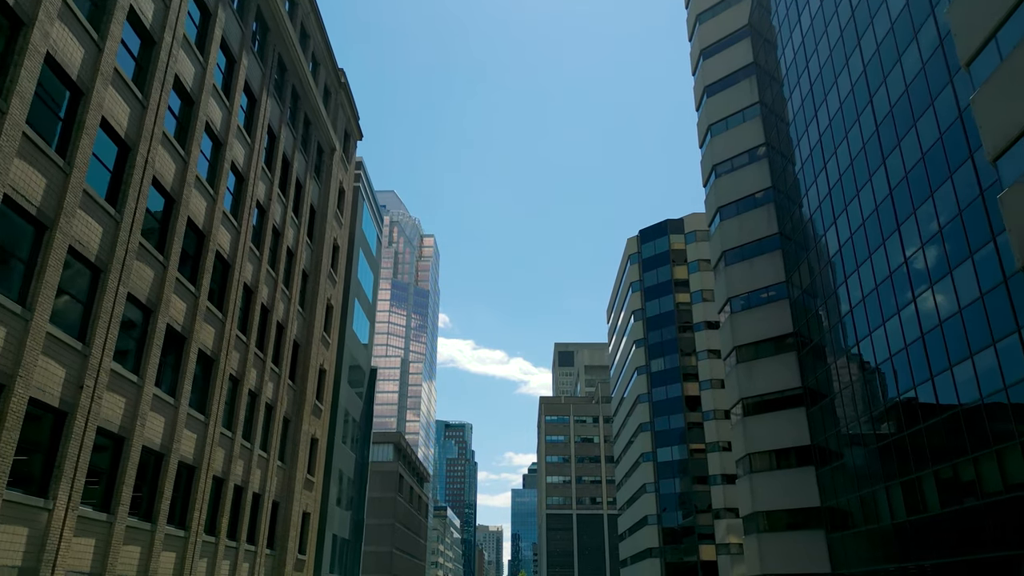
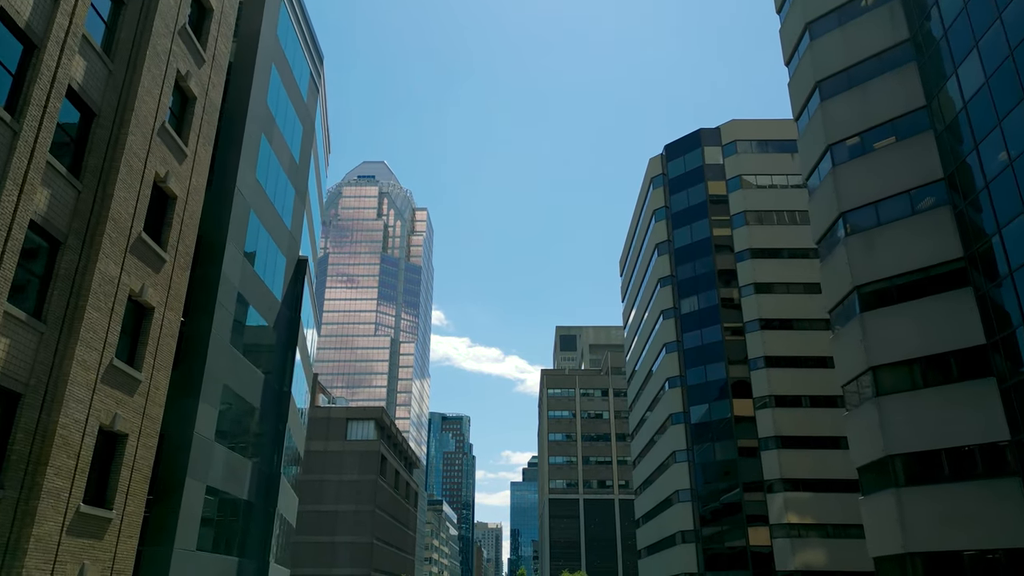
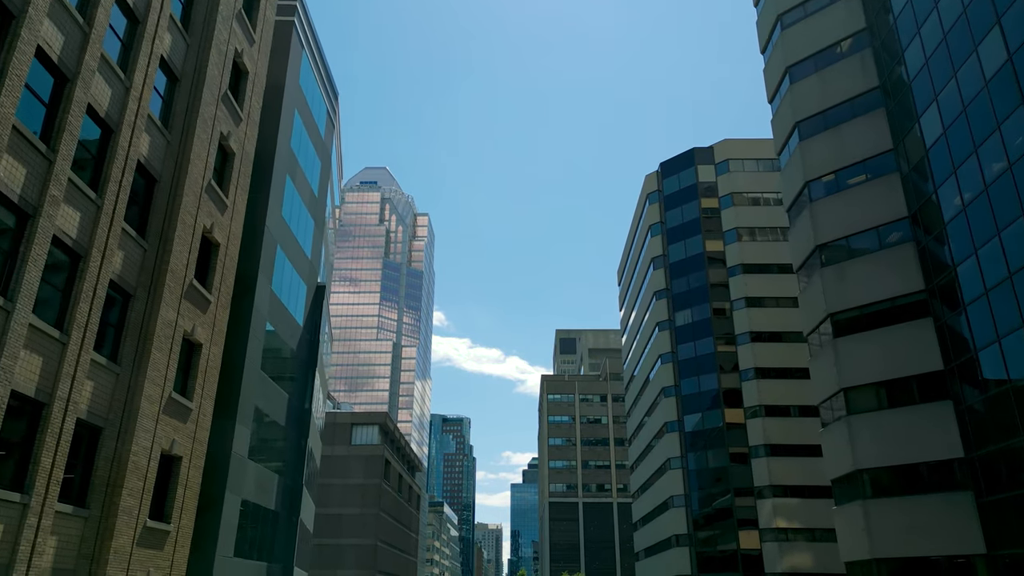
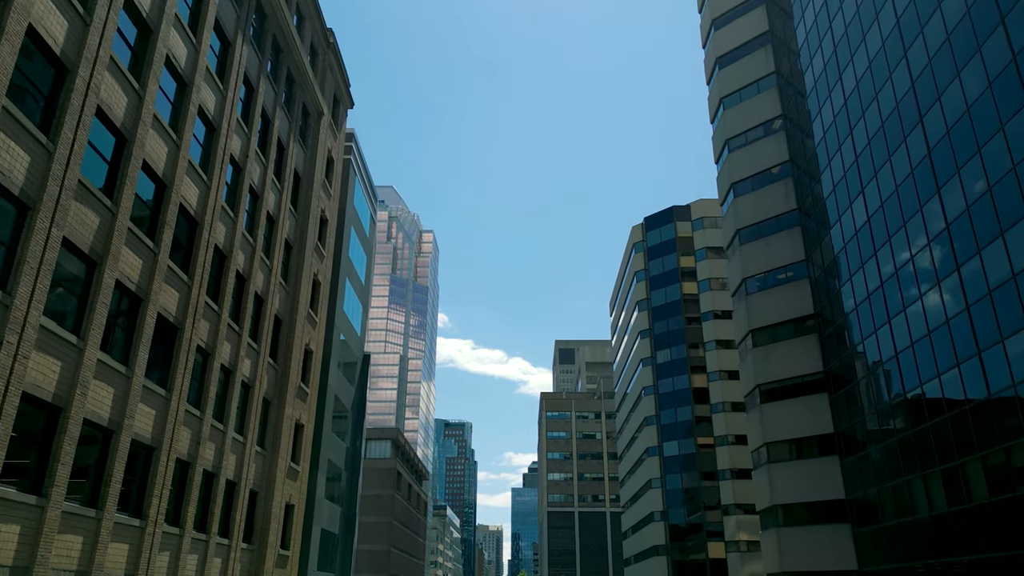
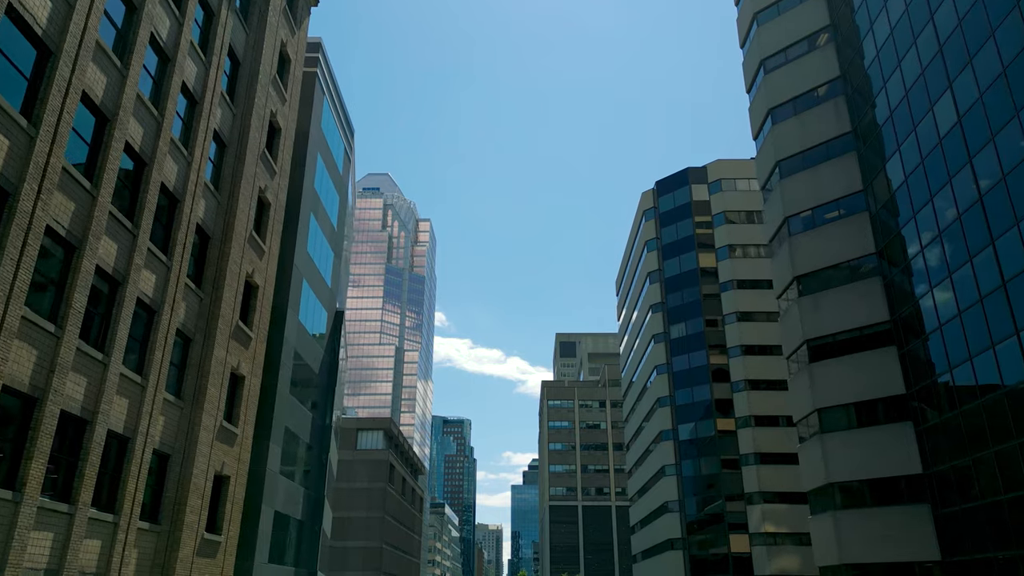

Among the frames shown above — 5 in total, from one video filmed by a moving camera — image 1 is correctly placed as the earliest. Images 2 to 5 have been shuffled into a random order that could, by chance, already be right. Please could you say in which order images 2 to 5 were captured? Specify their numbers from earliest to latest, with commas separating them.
4, 5, 3, 2
